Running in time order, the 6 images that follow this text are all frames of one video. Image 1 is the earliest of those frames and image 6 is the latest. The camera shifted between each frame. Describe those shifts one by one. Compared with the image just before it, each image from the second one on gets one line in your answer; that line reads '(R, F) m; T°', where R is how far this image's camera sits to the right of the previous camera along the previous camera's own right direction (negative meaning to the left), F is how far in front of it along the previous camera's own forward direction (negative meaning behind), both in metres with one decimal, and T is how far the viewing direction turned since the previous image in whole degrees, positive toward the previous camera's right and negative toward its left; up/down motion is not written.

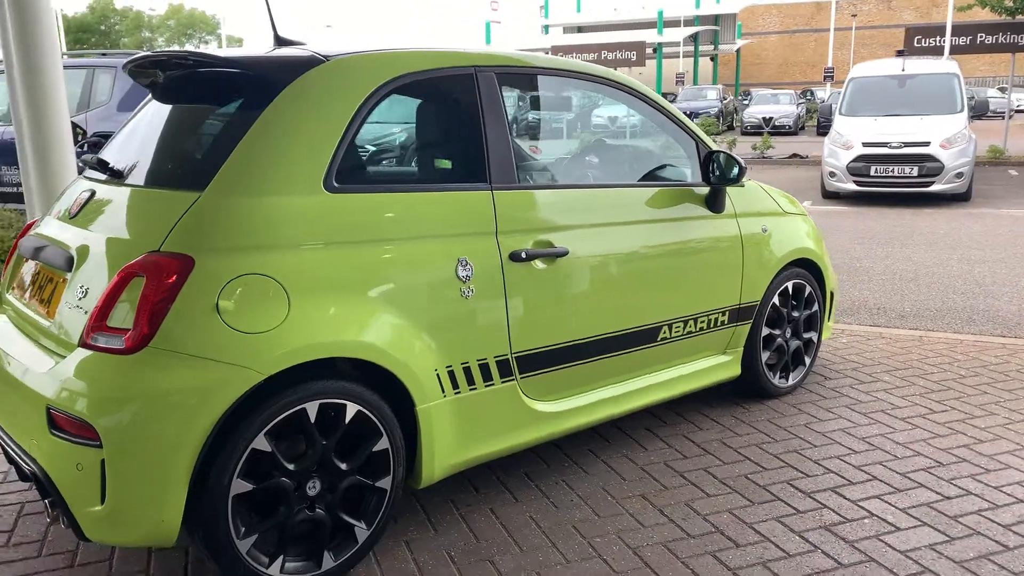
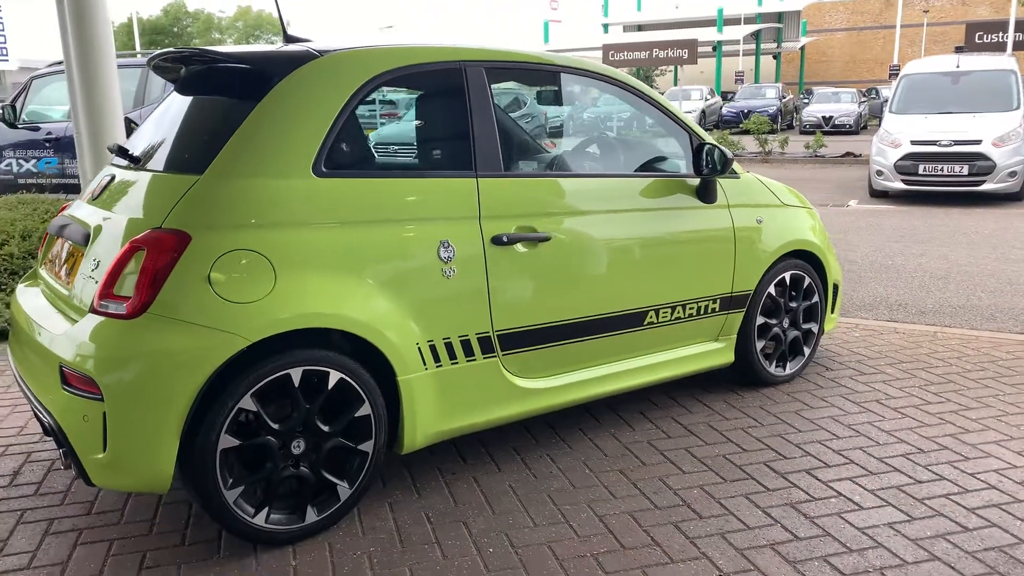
(+0.3, -0.2) m; -4°
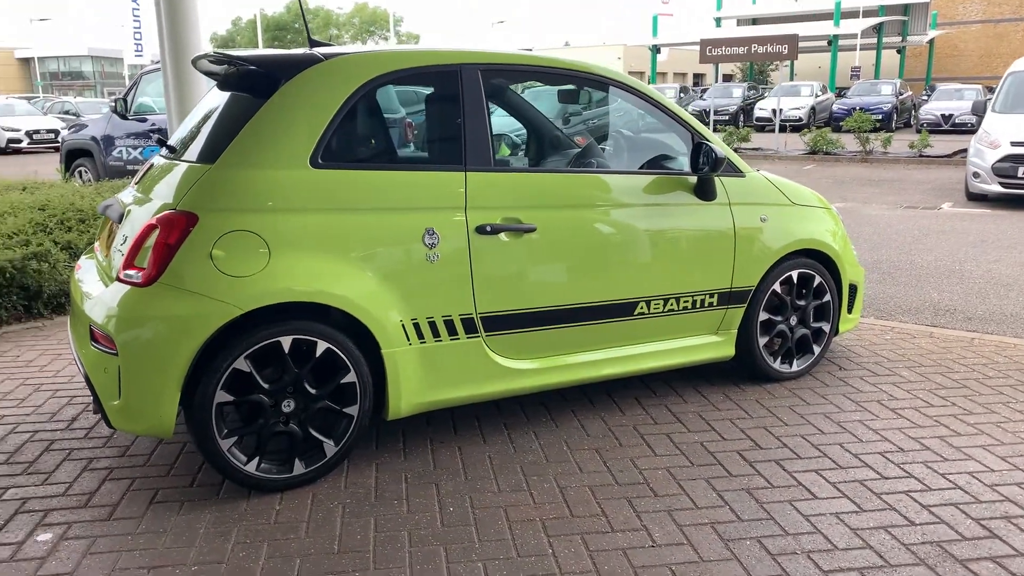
(+0.5, -0.2) m; -7°
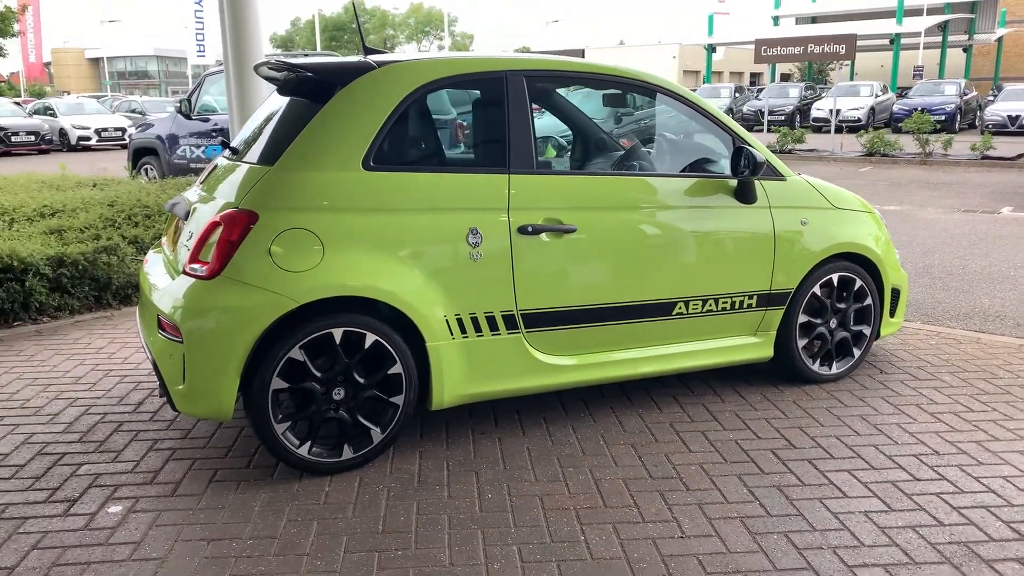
(0.0, -0.1) m; -4°
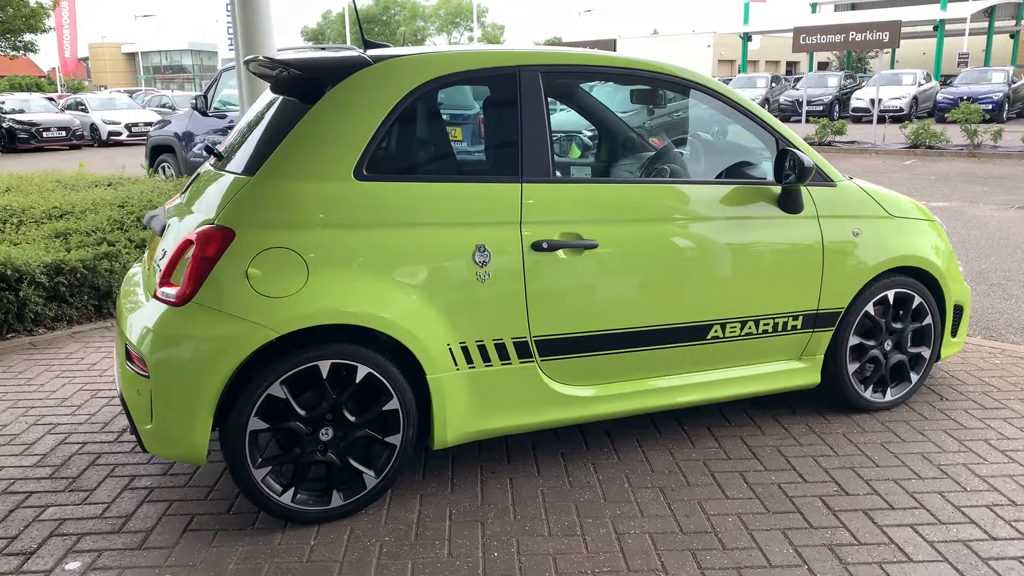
(+0.1, +0.4) m; -2°
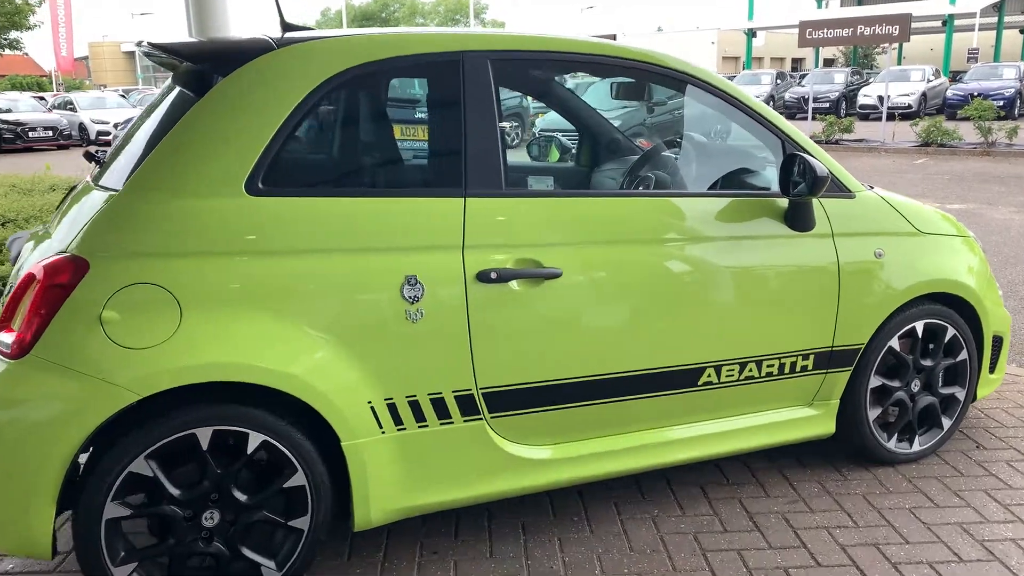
(+0.2, +0.6) m; 0°
